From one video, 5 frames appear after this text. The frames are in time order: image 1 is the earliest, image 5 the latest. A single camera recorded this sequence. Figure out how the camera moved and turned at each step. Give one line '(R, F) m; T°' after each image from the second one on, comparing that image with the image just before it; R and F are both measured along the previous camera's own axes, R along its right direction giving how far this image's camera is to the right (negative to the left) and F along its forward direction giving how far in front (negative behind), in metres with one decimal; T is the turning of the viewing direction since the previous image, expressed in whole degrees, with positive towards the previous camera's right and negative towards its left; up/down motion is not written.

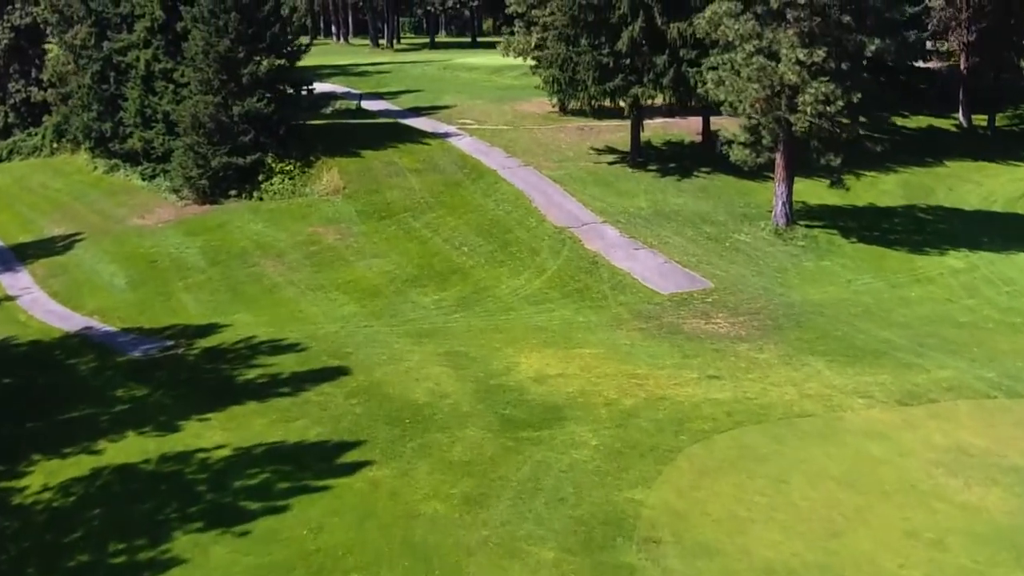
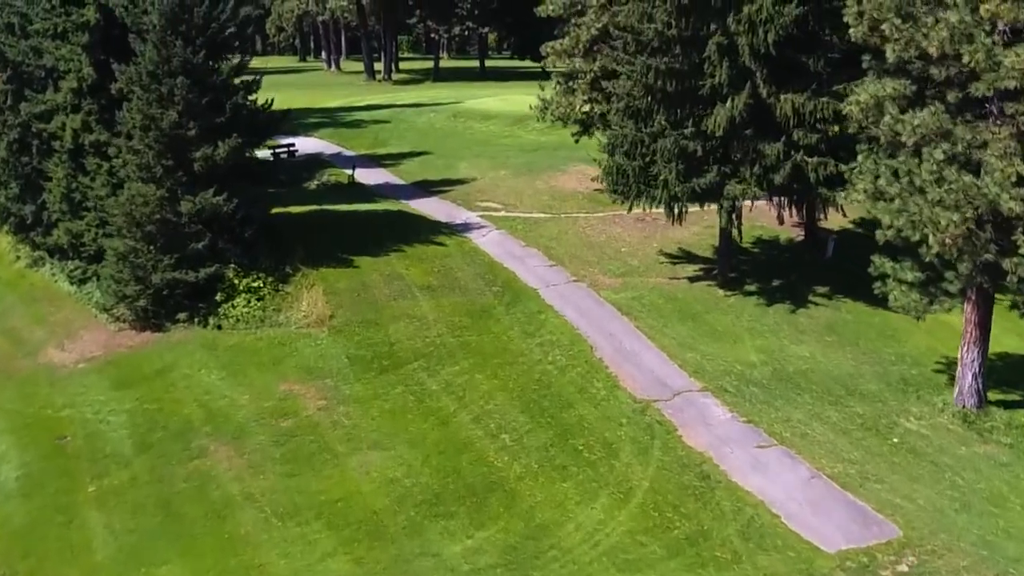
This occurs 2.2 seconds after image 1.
(-1.0, +7.3) m; 0°
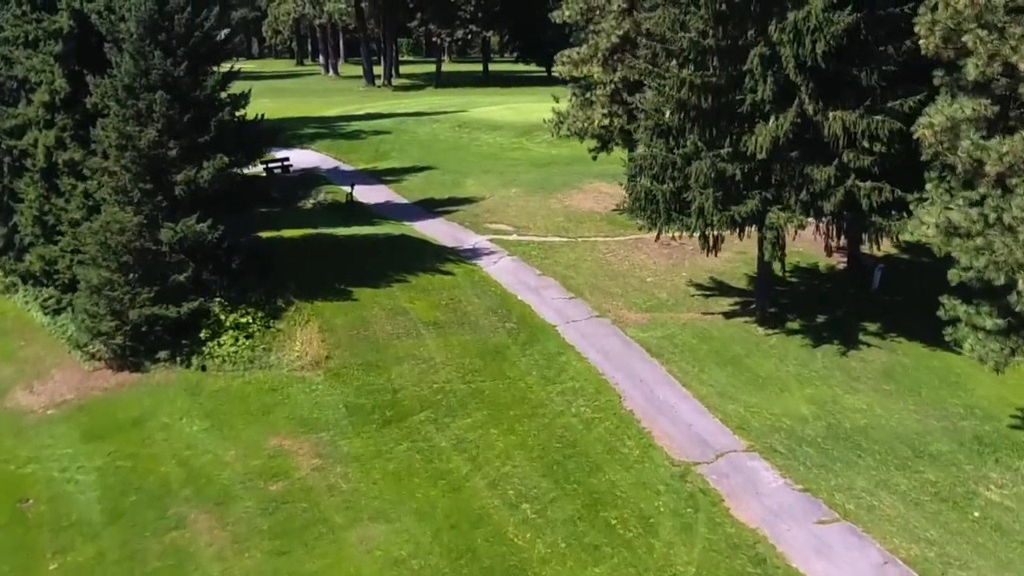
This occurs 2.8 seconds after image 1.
(-0.3, +2.0) m; 0°
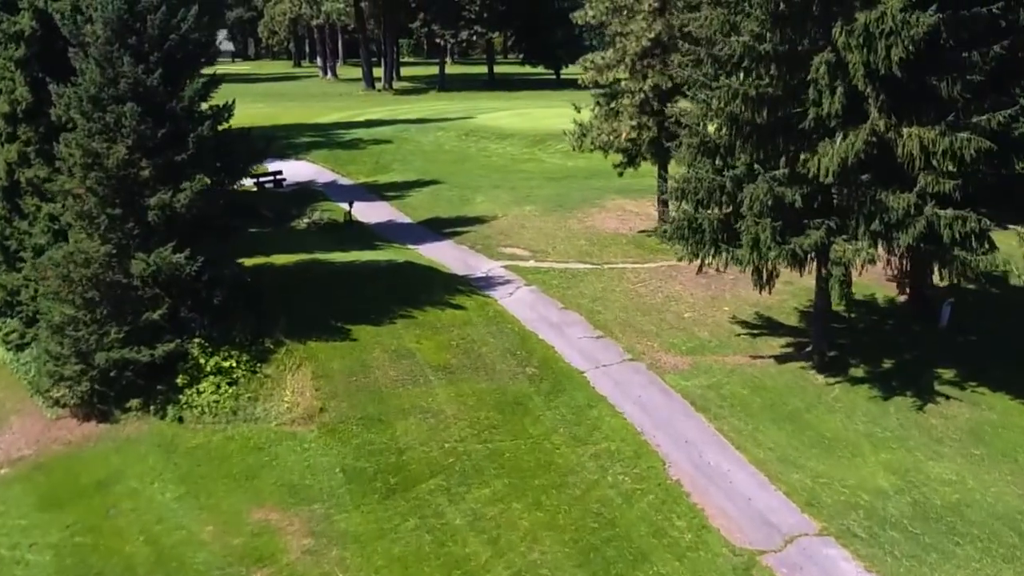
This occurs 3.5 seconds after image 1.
(-0.3, +2.4) m; 0°
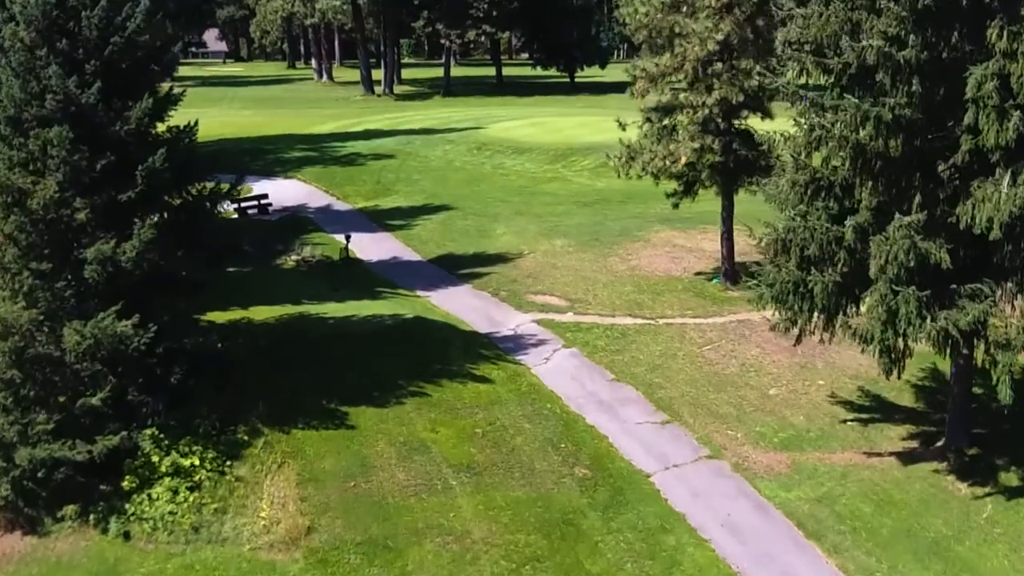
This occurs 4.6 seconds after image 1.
(-0.5, +3.8) m; 0°
